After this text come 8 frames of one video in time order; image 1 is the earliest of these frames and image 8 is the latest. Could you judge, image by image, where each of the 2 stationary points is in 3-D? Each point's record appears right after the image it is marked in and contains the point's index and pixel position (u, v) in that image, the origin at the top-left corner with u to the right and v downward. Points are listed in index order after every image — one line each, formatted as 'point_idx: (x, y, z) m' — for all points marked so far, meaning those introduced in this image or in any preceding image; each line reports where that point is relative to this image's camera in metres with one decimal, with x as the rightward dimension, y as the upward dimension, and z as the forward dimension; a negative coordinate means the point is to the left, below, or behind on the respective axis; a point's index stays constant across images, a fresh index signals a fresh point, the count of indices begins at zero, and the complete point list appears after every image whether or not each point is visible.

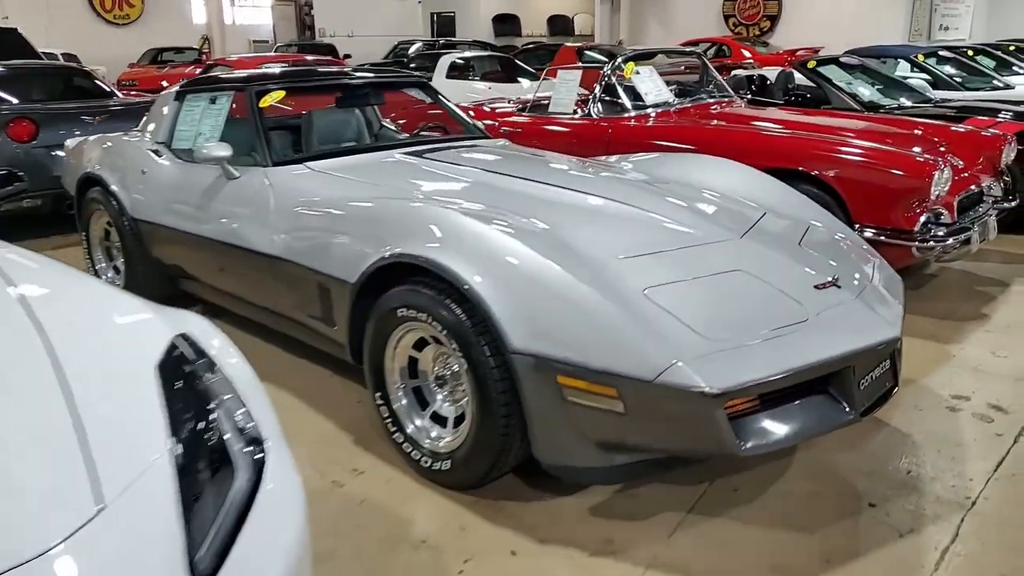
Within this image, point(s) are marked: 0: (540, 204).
0: (+0.1, +0.3, +2.6) m
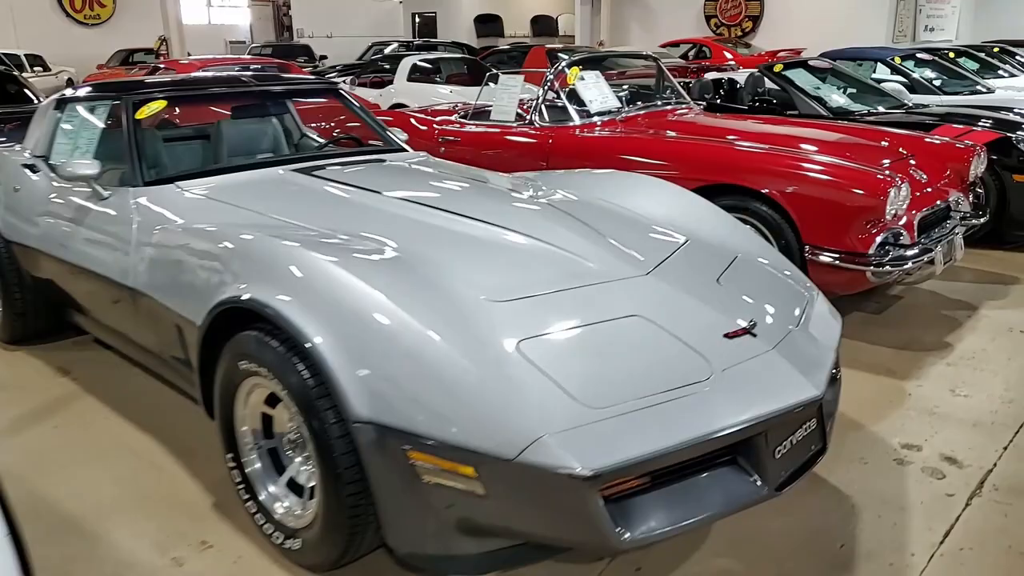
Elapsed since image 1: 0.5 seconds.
0: (-0.3, +0.2, +2.3) m
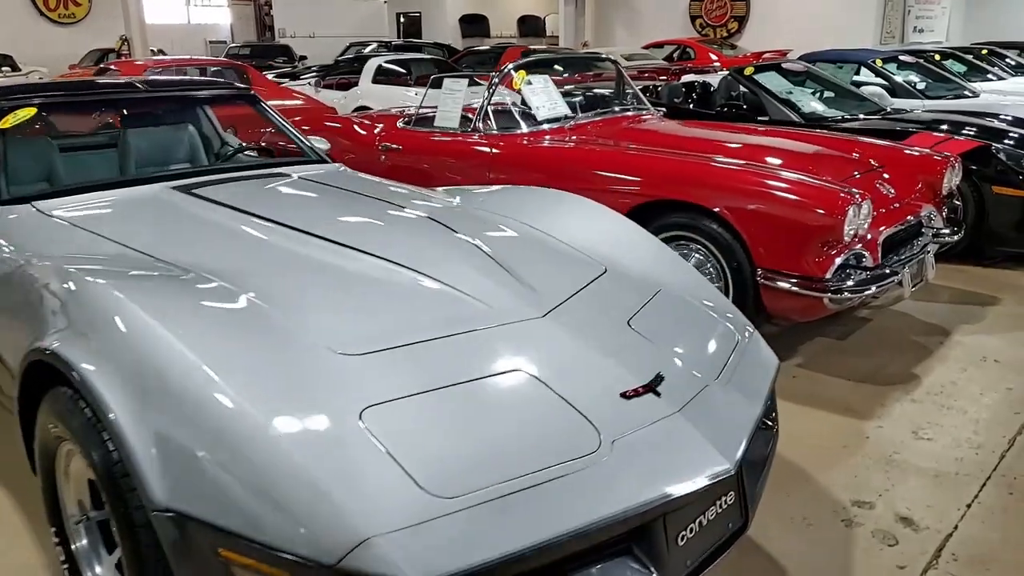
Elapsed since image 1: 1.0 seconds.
0: (-0.6, +0.1, +2.0) m
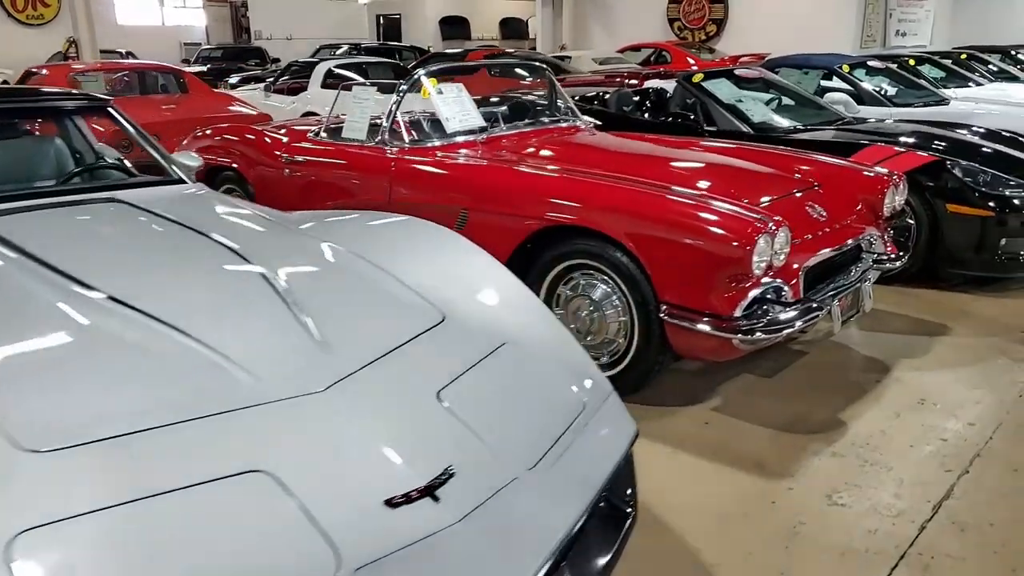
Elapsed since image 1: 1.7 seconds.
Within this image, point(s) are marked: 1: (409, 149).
0: (-1.0, -0.1, +1.6) m
1: (-0.5, +0.7, +3.8) m
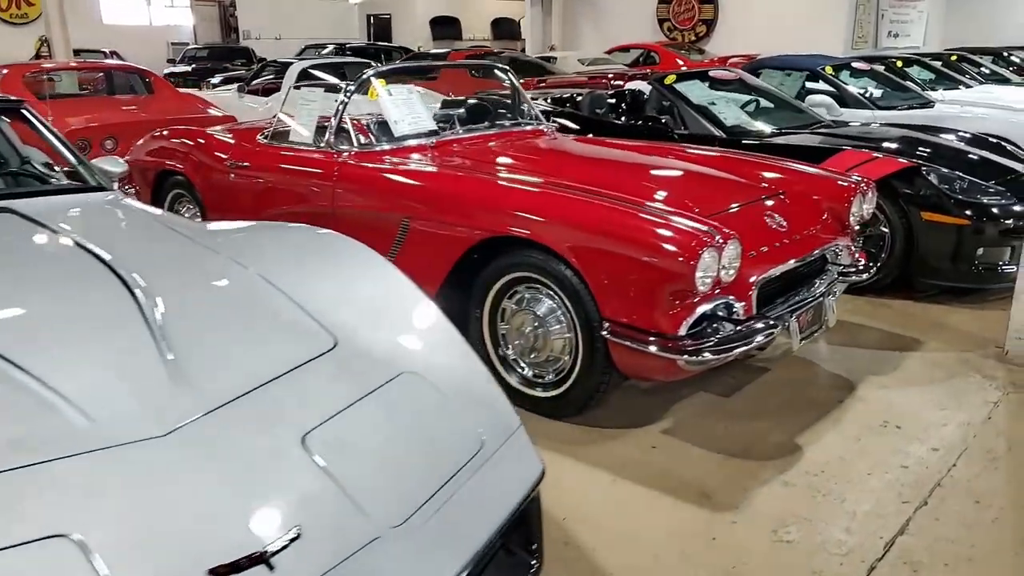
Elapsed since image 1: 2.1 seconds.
0: (-1.2, -0.1, +1.5) m
1: (-0.7, +0.6, +3.6) m
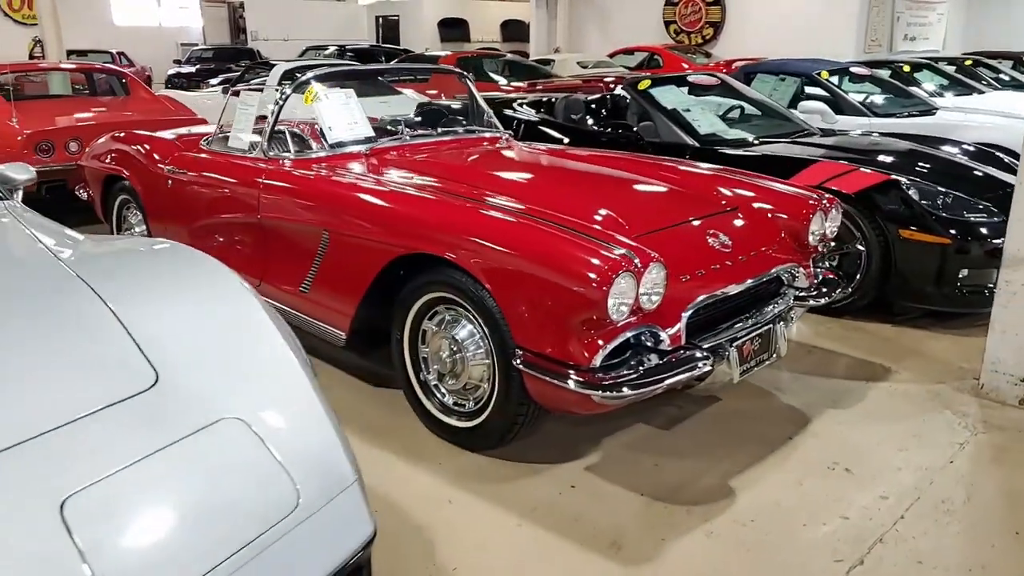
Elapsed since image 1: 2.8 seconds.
0: (-1.5, -0.2, +1.3) m
1: (-1.0, +0.6, +3.4) m
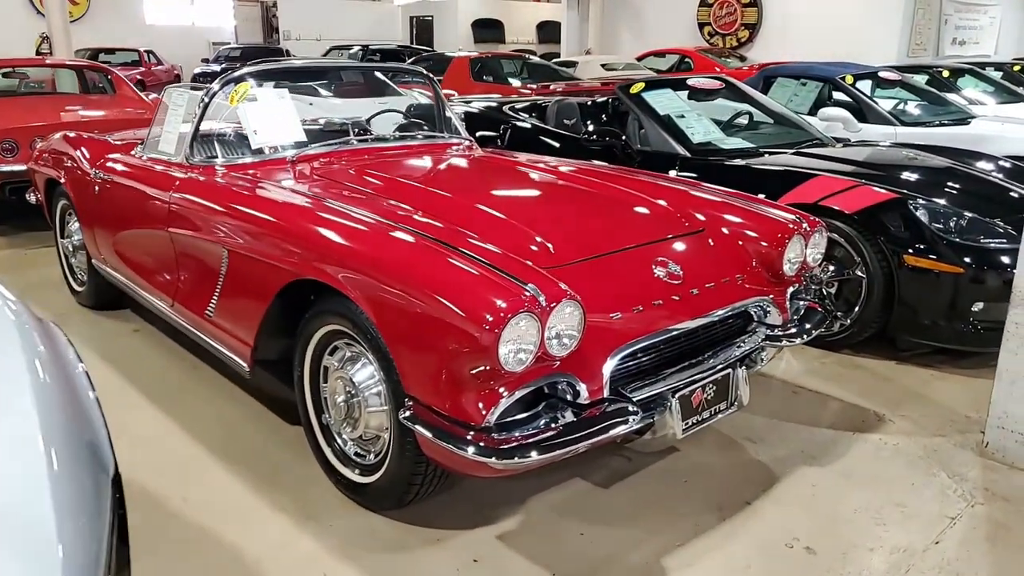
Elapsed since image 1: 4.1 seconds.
0: (-1.9, -0.2, +1.0) m
1: (-1.2, +0.5, +3.1) m
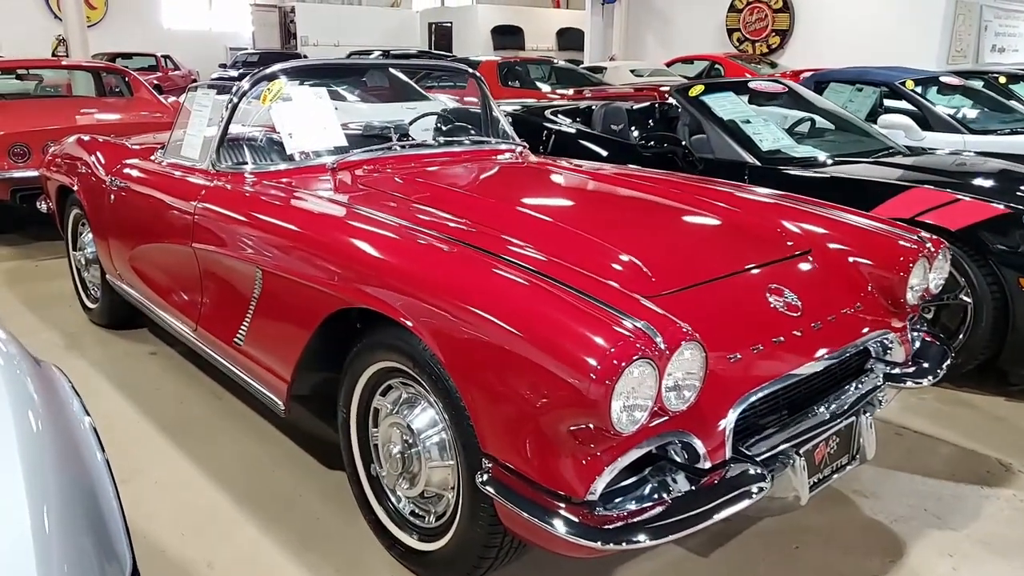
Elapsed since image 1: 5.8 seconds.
0: (-1.7, -0.3, +0.7) m
1: (-0.9, +0.4, +2.8) m
